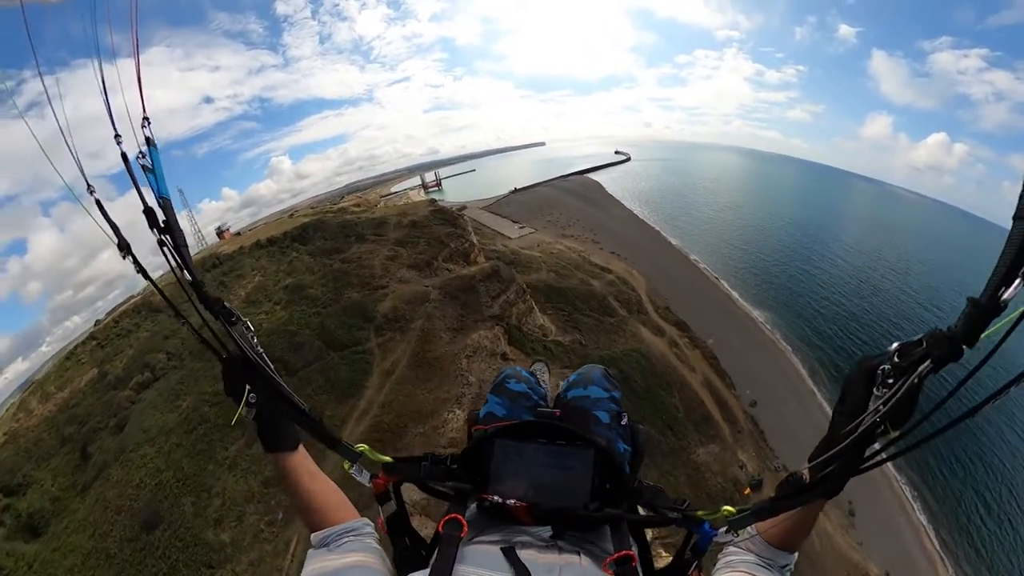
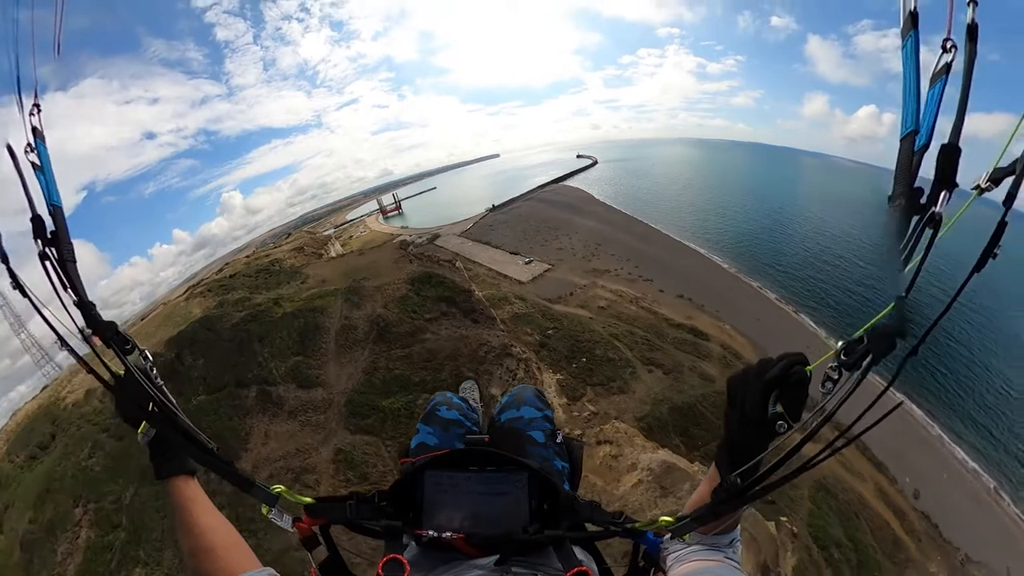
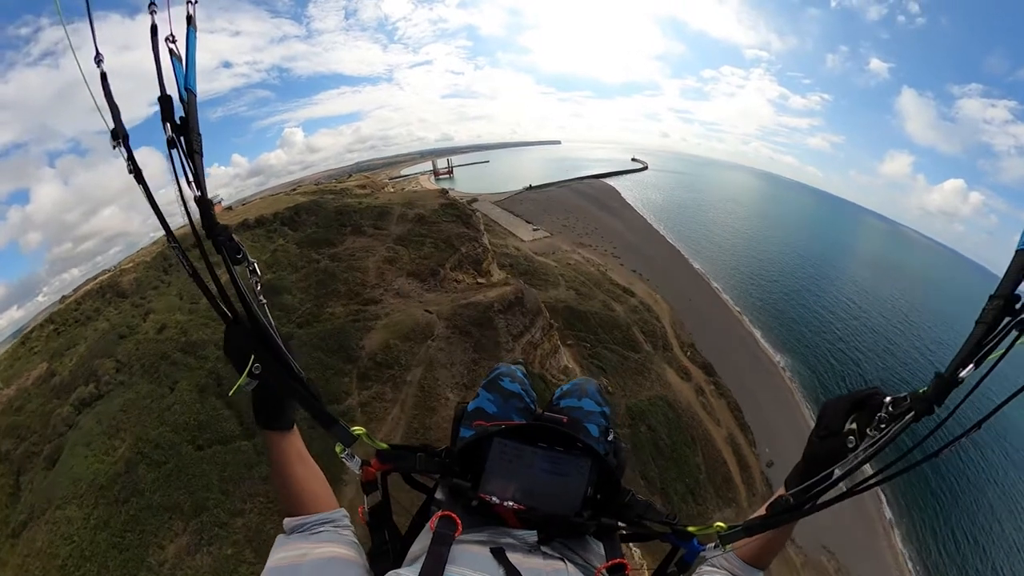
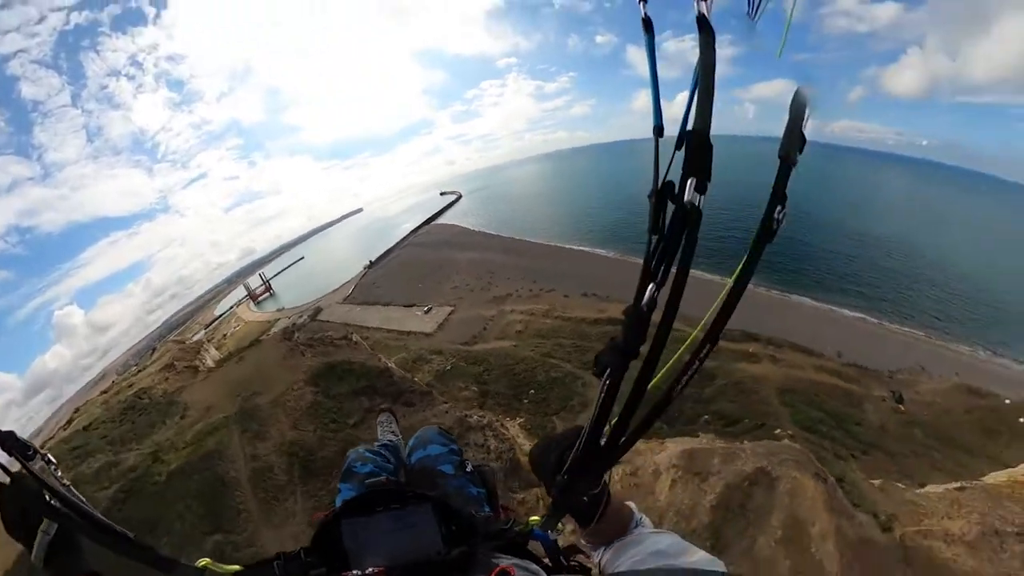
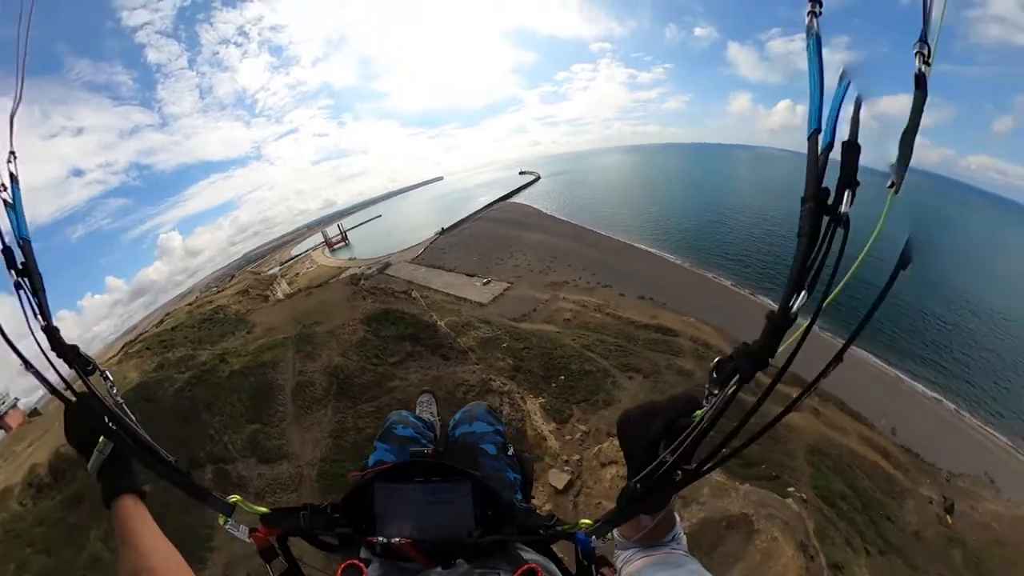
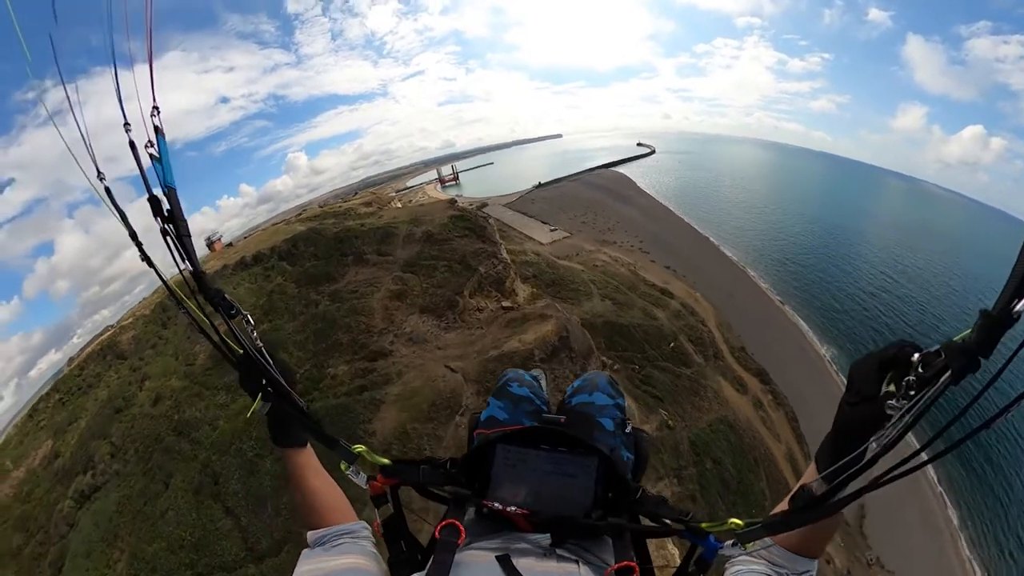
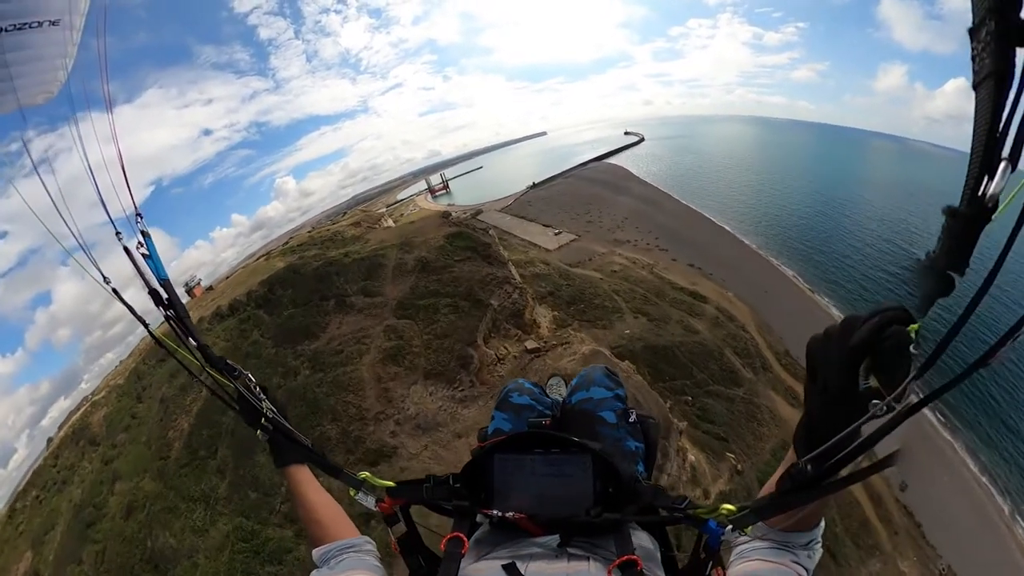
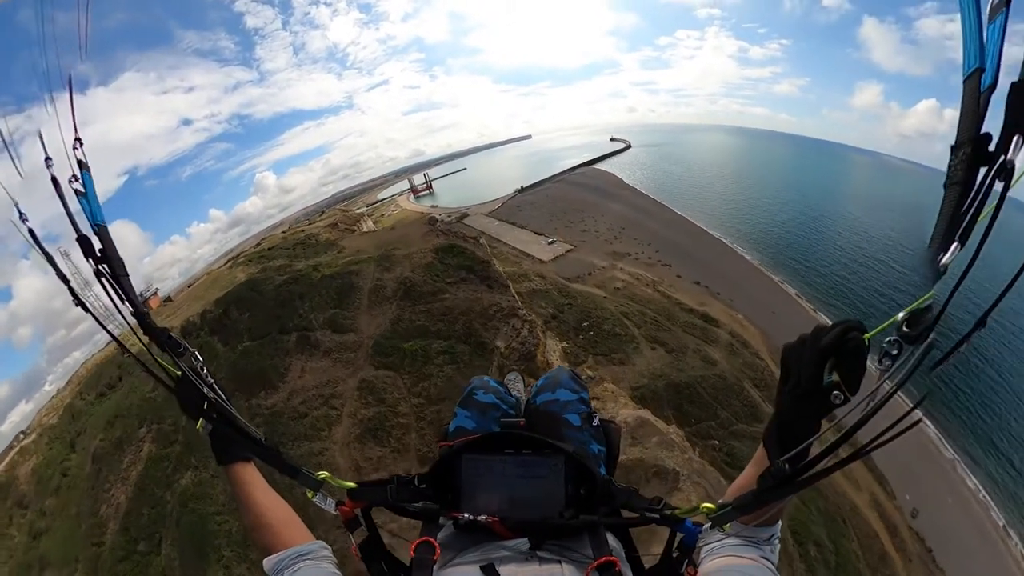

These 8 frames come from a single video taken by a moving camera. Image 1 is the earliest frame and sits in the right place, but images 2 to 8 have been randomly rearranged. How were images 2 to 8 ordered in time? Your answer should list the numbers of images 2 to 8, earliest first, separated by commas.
3, 6, 7, 8, 2, 5, 4
